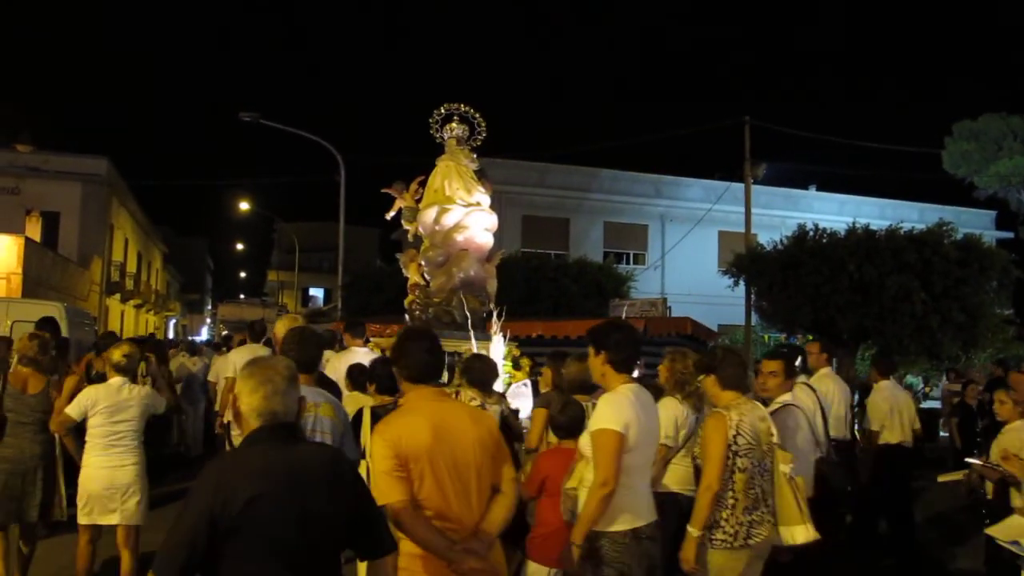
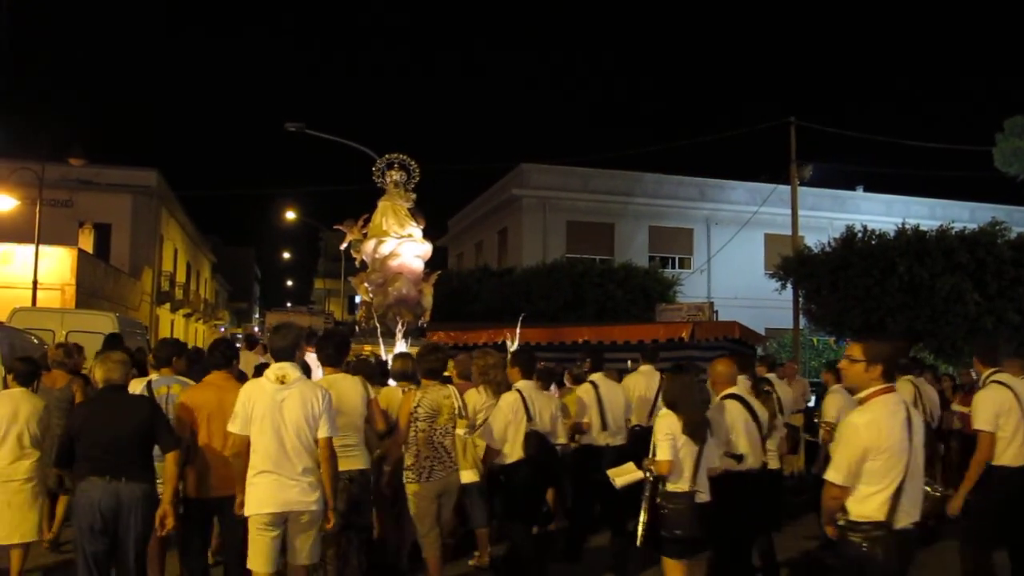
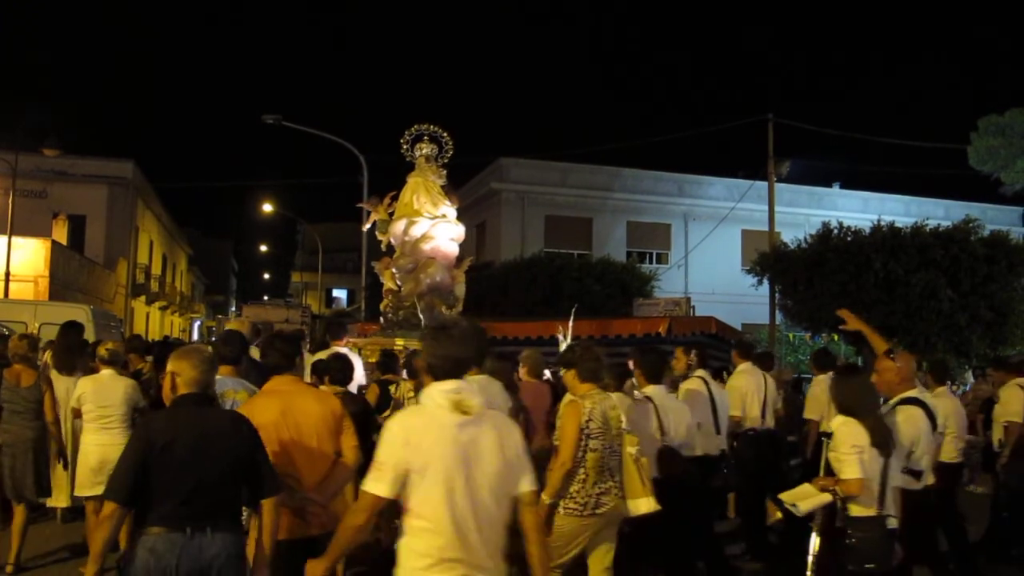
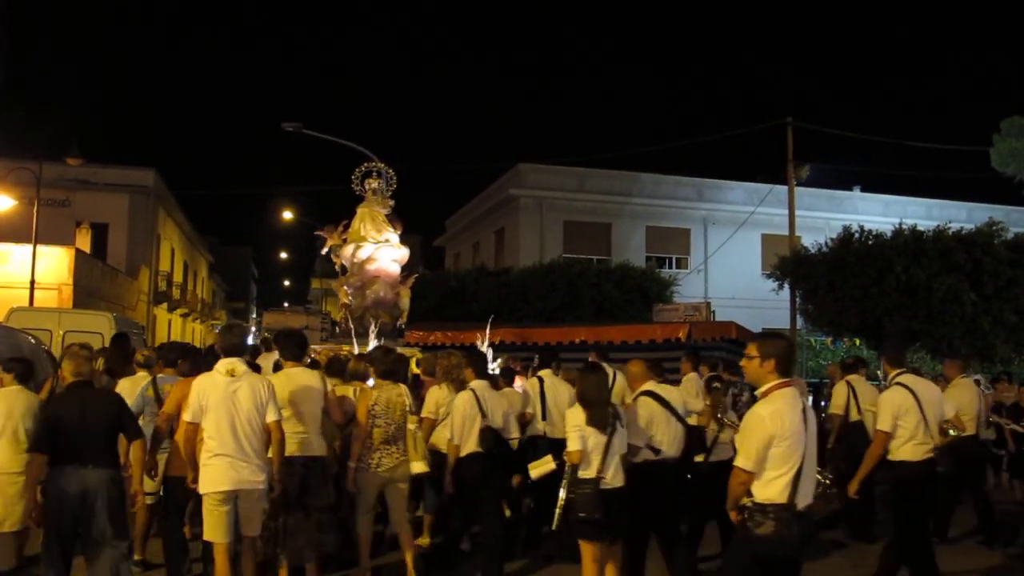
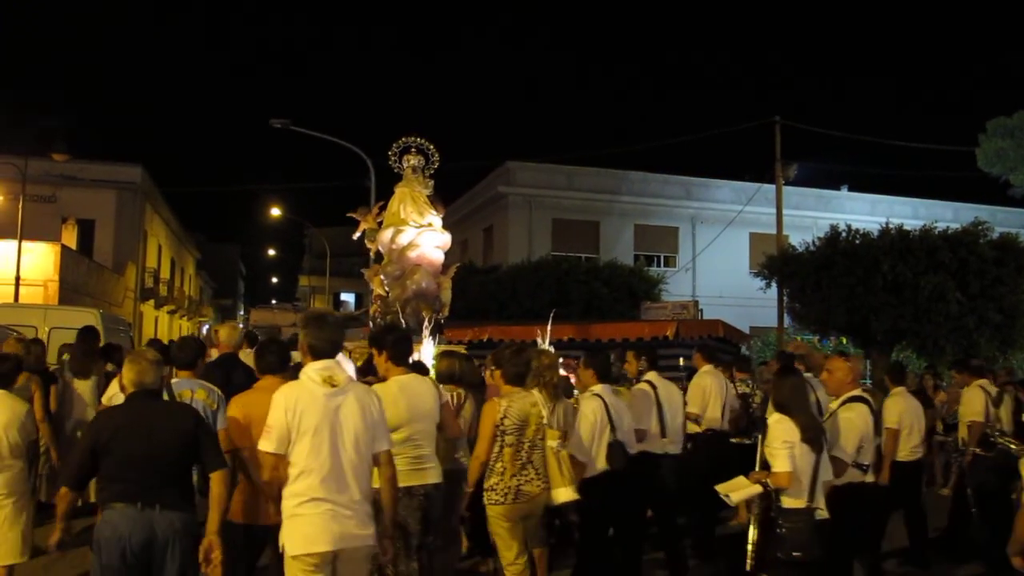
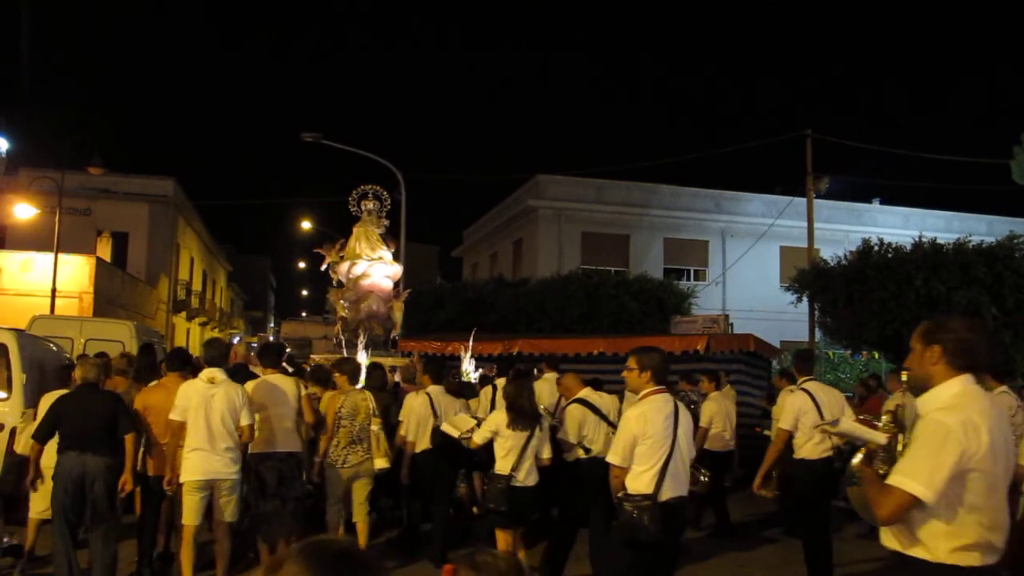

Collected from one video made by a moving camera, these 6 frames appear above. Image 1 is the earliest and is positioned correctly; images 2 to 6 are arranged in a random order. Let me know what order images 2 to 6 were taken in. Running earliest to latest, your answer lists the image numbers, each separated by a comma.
3, 5, 2, 4, 6
